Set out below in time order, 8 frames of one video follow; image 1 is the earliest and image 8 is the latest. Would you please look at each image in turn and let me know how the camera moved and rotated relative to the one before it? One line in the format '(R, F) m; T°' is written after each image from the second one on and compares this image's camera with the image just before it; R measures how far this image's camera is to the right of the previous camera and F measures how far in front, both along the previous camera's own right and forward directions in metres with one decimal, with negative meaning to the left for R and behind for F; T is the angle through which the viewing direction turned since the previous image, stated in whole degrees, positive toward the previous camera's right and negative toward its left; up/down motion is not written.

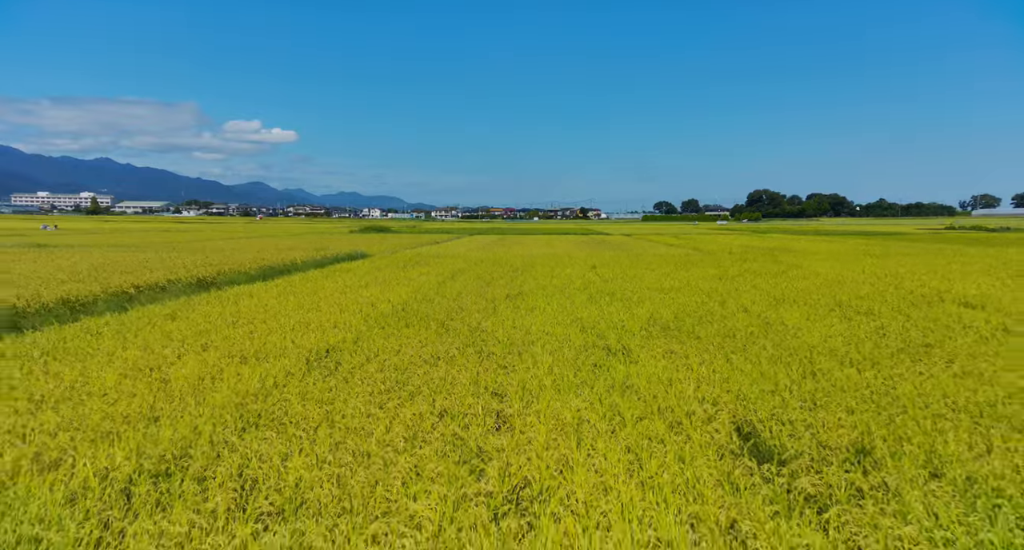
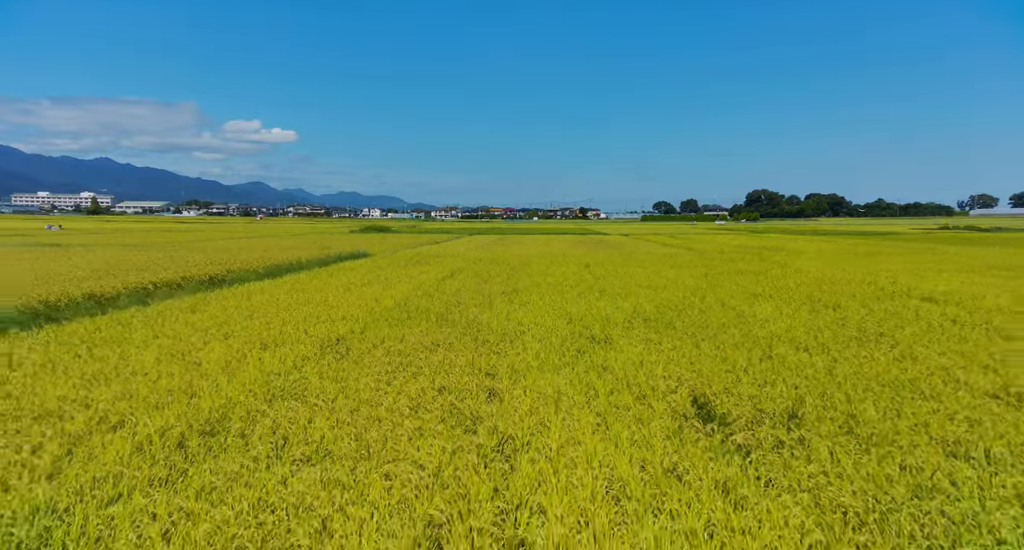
(+0.1, -0.6) m; 0°
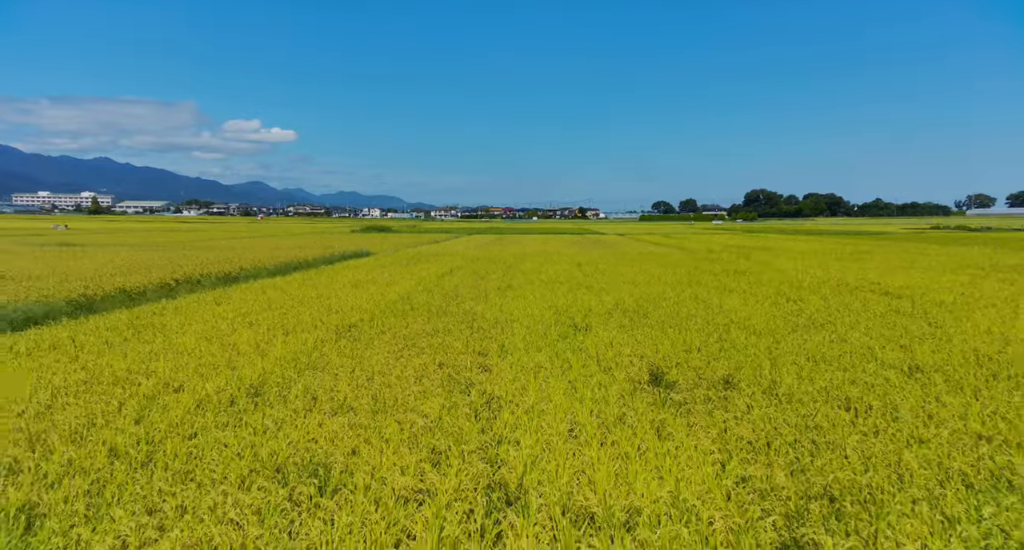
(+0.1, -0.9) m; 0°
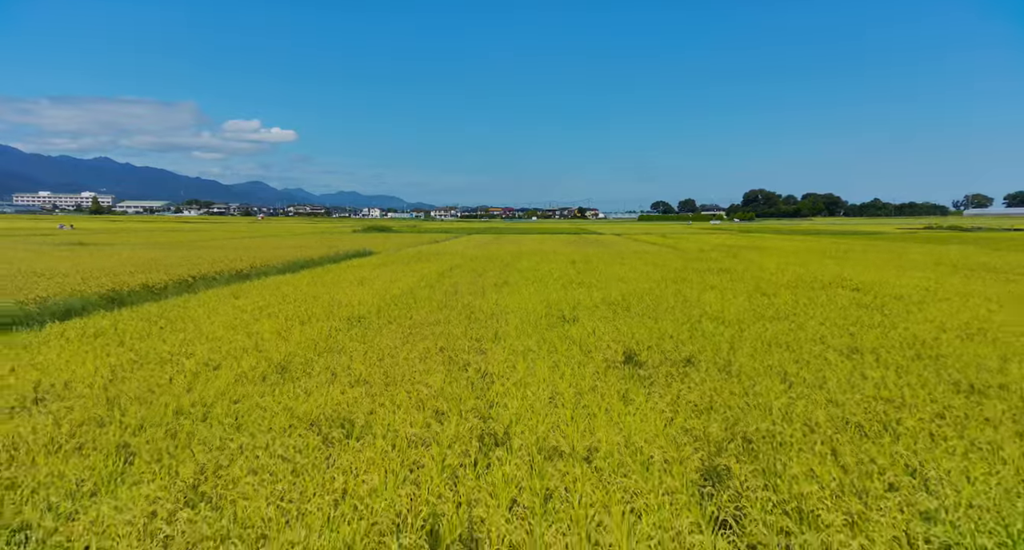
(+0.1, -0.7) m; 0°
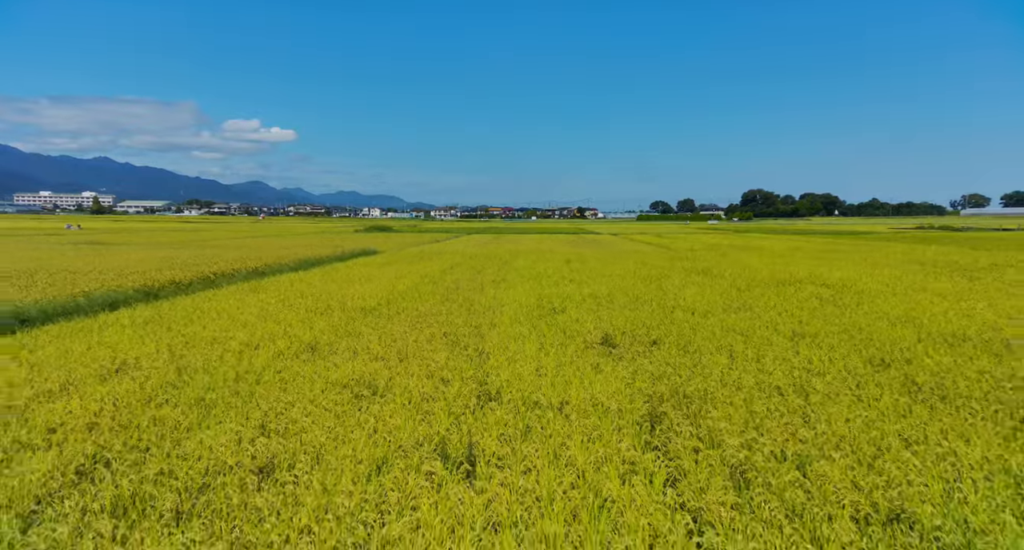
(+0.1, -1.0) m; 0°
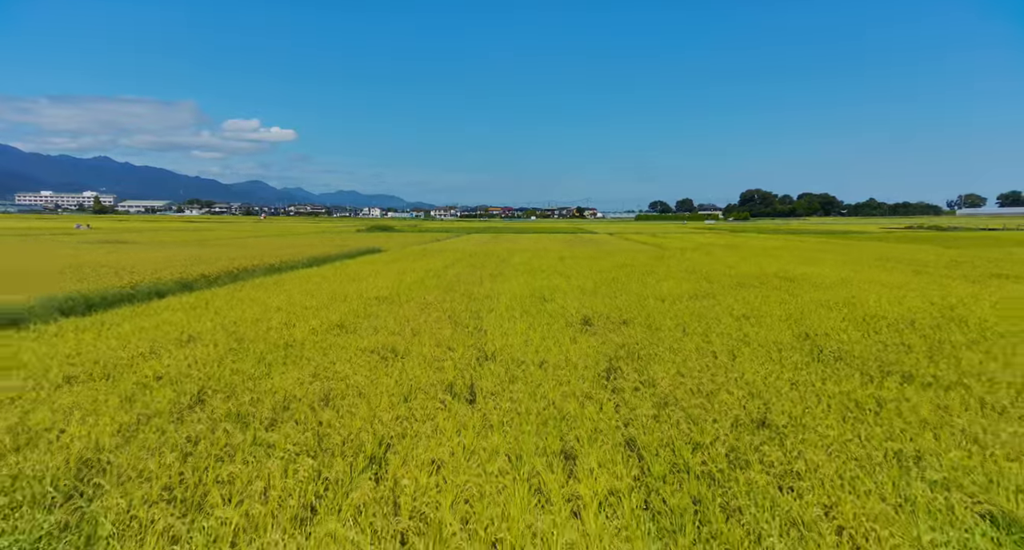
(+0.1, -1.3) m; 0°
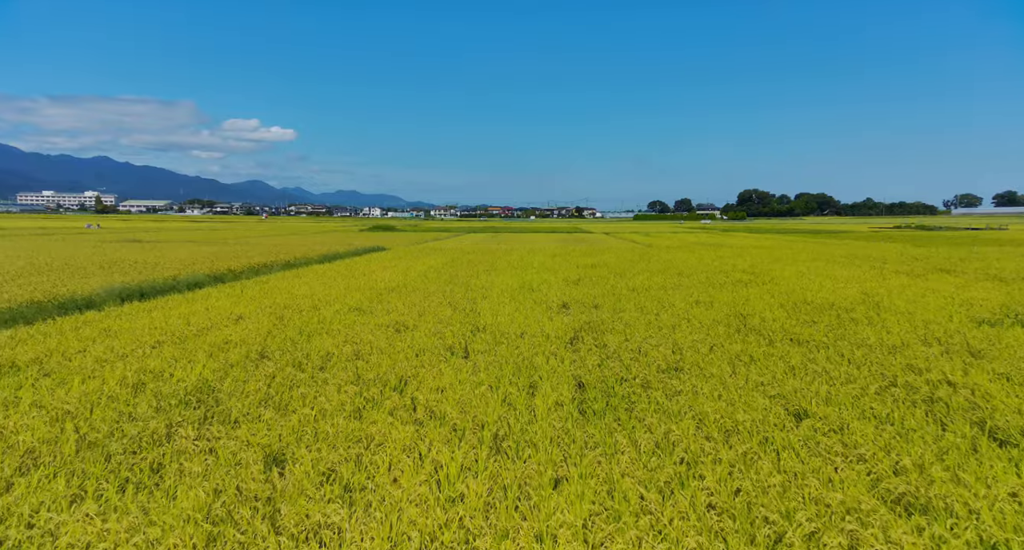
(+0.2, -1.5) m; 0°
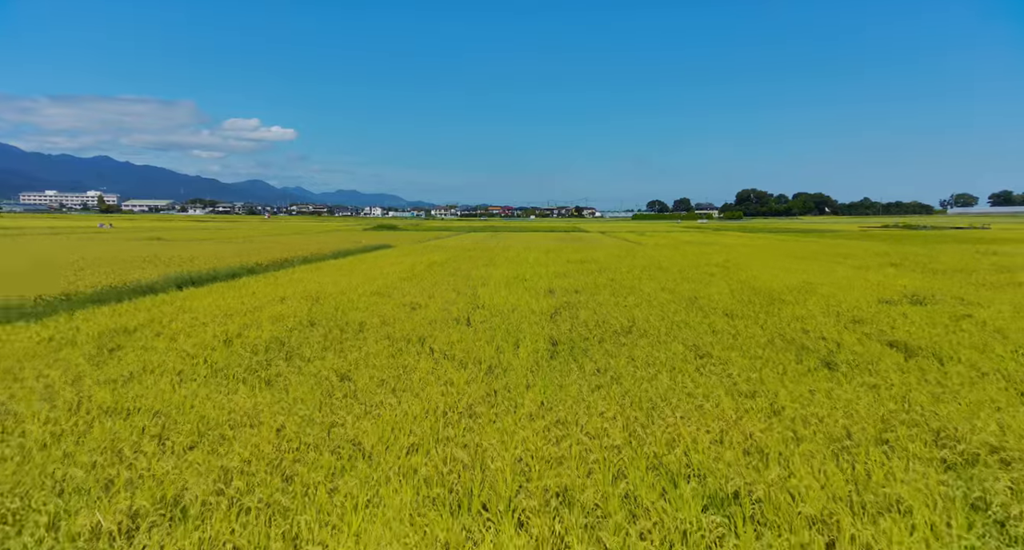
(+0.1, -1.7) m; 0°
